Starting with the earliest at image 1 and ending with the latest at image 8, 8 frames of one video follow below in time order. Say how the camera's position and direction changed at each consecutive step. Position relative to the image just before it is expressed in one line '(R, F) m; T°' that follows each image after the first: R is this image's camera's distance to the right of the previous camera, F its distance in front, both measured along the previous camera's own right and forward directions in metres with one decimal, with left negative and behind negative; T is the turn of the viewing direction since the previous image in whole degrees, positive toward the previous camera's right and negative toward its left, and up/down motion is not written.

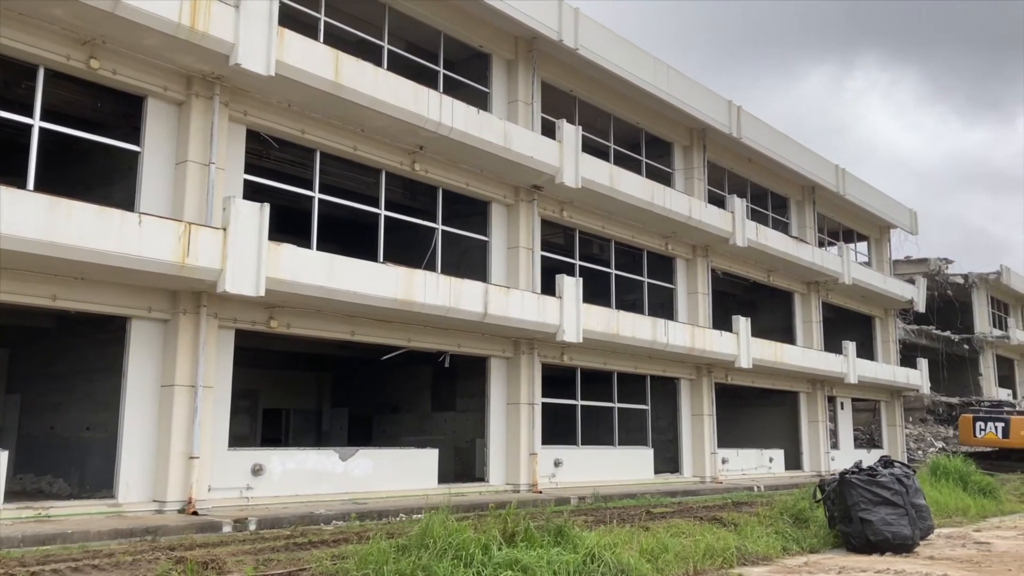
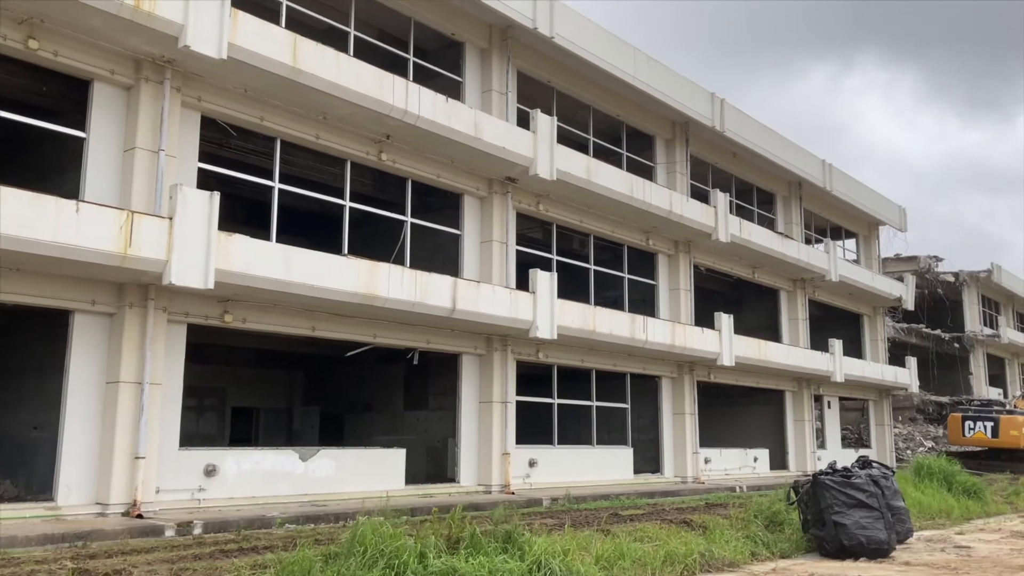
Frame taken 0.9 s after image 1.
(+0.5, +0.5) m; 0°
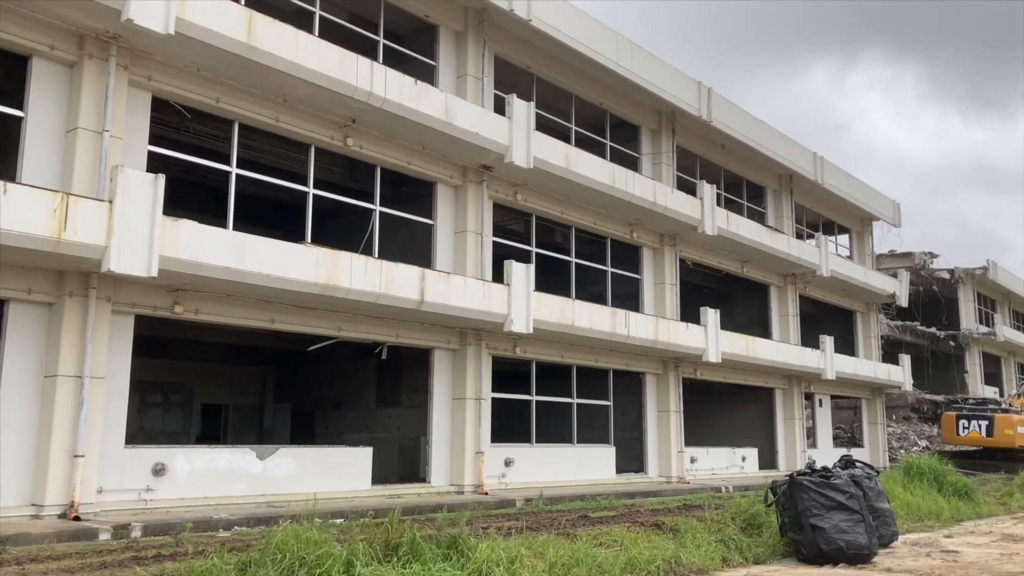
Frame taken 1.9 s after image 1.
(+0.5, +0.6) m; 0°
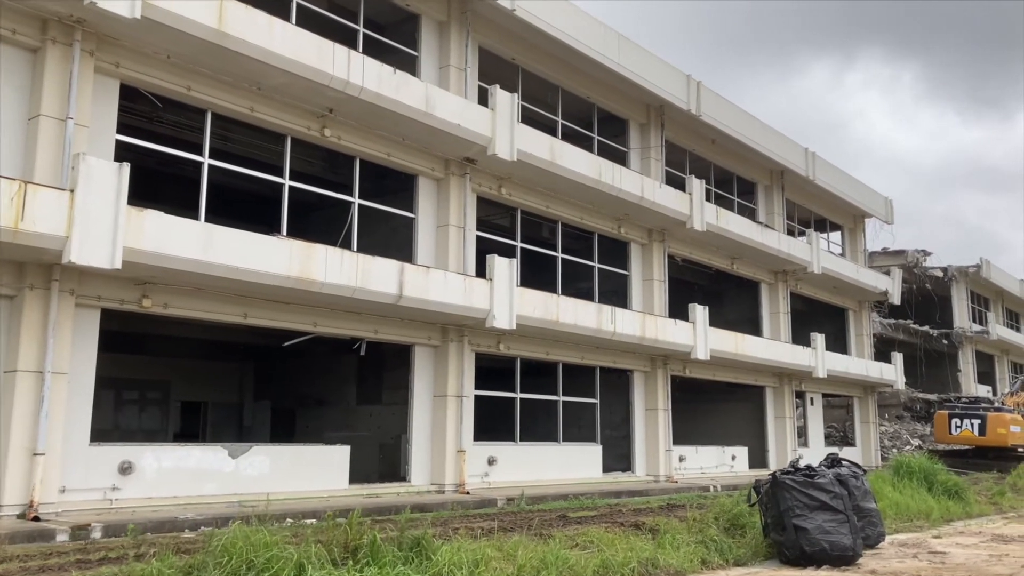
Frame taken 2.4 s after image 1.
(+0.2, +0.3) m; 0°
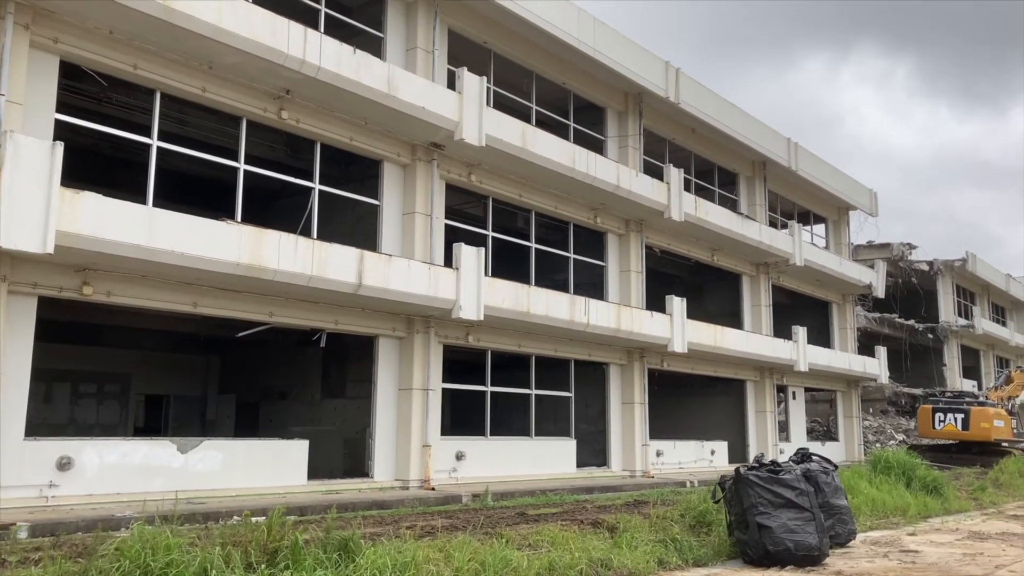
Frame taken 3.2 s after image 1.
(+0.4, +0.5) m; +1°
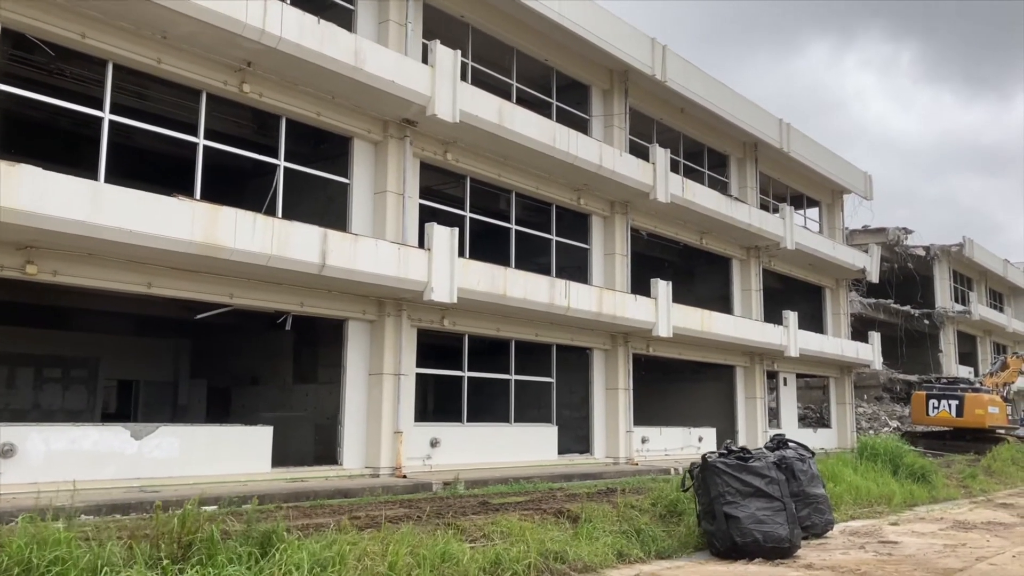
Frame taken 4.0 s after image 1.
(+0.5, +0.5) m; 0°
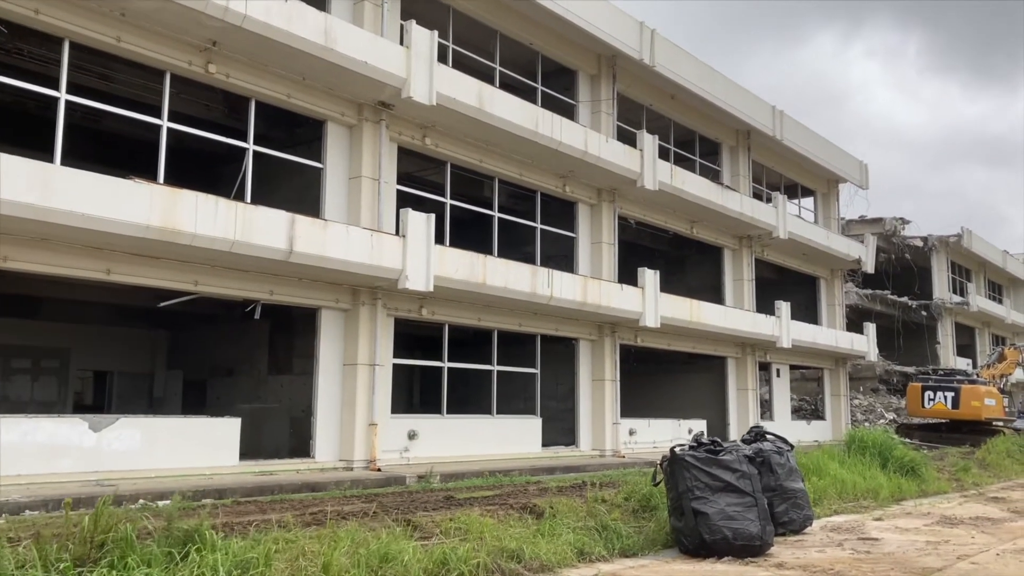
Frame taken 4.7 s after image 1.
(+0.4, +0.4) m; 0°
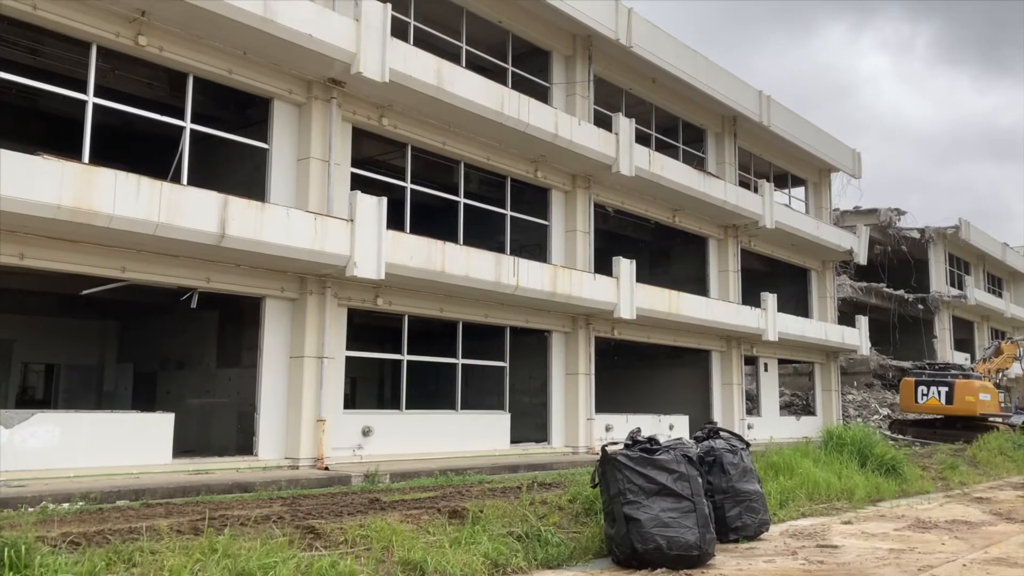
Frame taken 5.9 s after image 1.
(+0.8, +0.8) m; 0°
